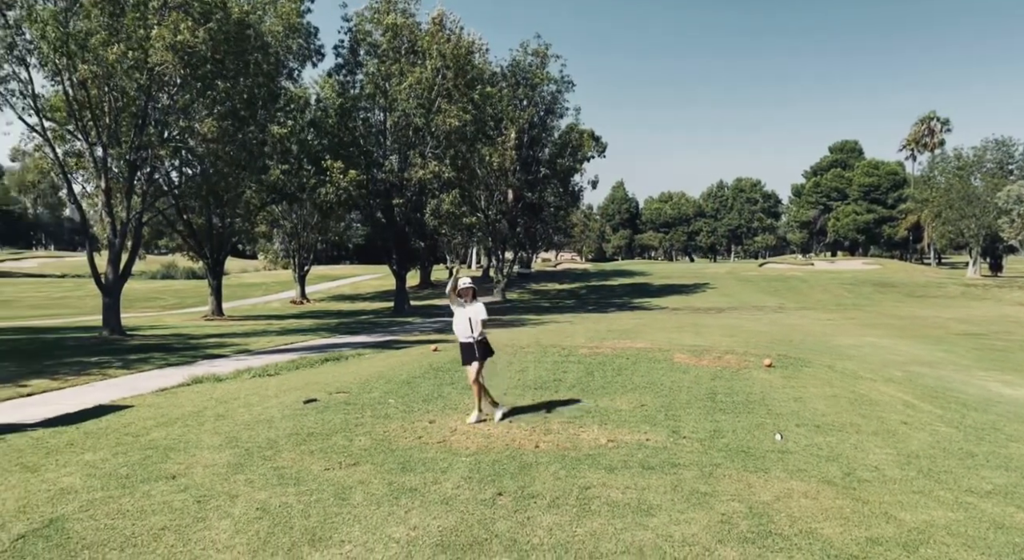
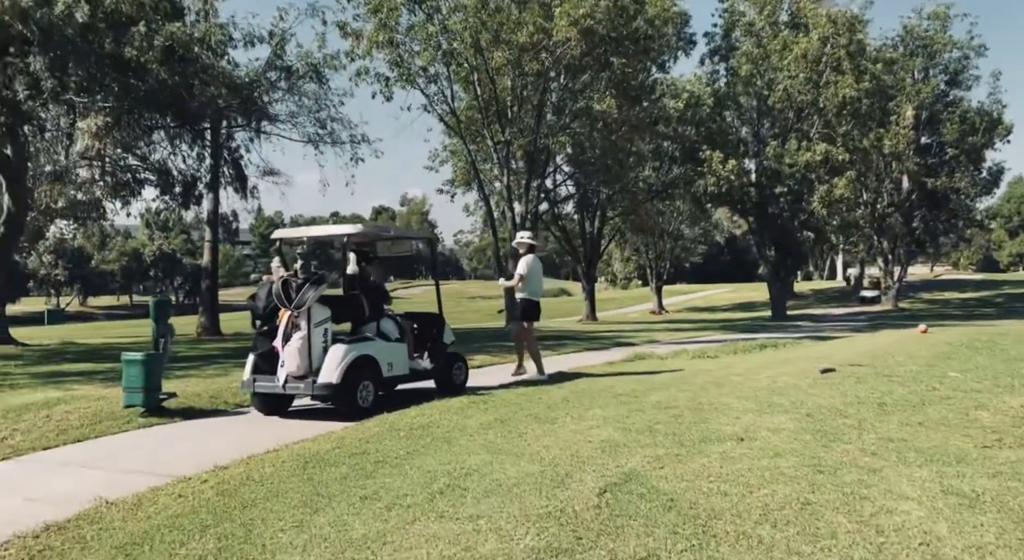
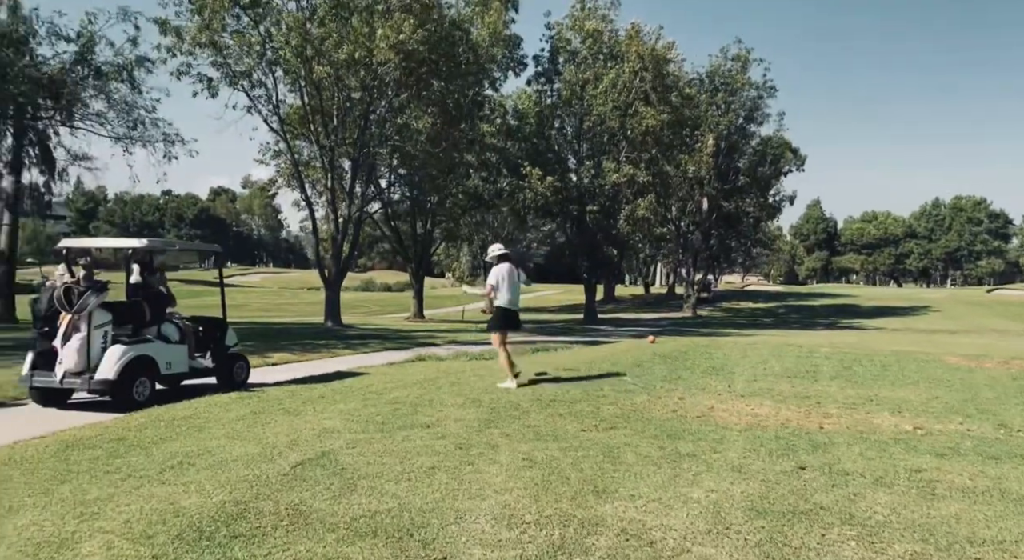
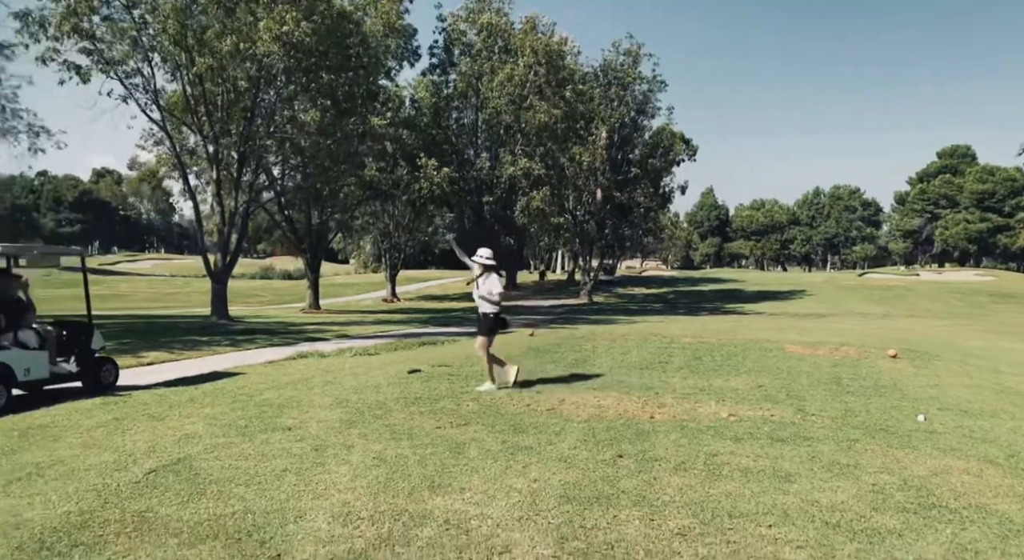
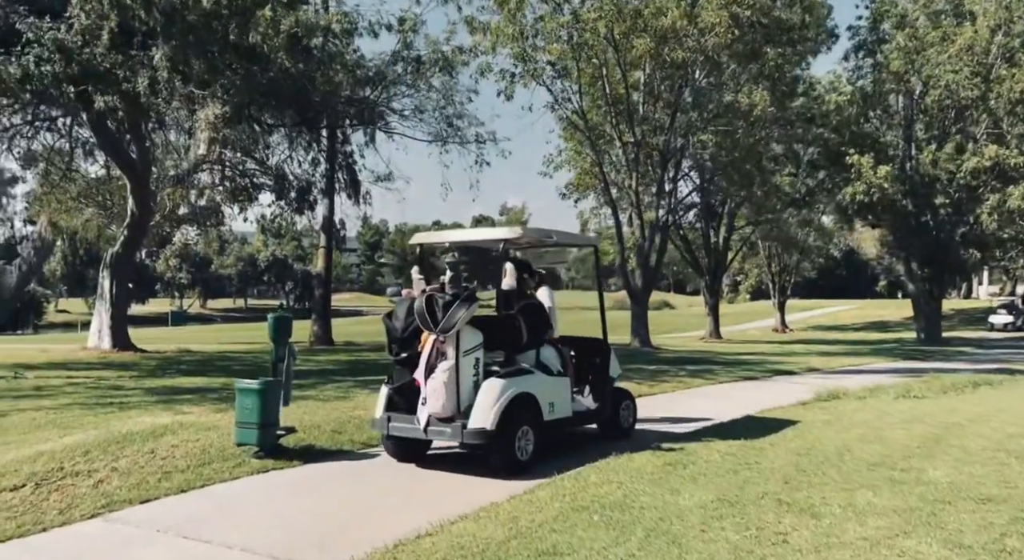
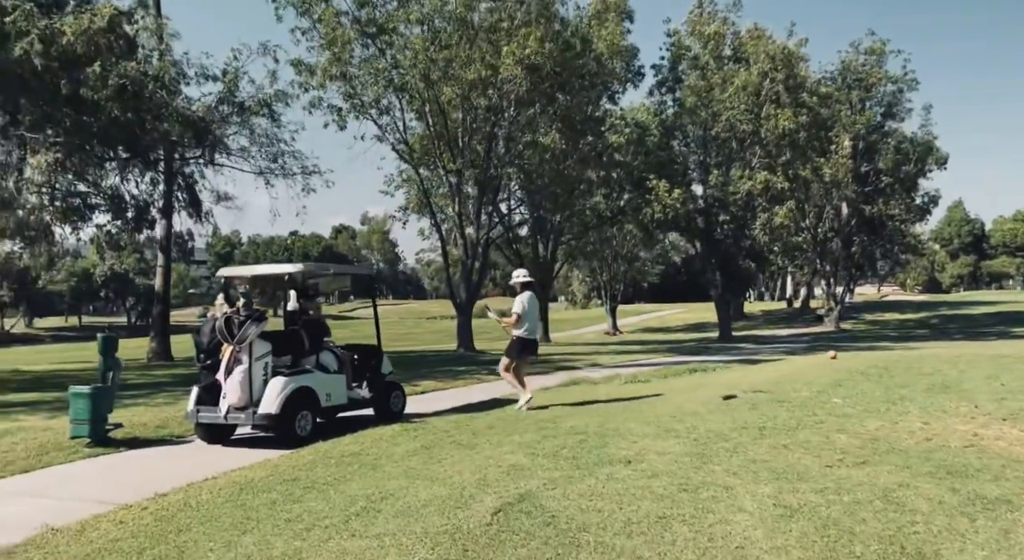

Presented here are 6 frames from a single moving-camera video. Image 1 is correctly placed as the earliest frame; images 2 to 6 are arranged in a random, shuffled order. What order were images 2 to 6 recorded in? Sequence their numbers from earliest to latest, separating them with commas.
4, 3, 6, 2, 5
